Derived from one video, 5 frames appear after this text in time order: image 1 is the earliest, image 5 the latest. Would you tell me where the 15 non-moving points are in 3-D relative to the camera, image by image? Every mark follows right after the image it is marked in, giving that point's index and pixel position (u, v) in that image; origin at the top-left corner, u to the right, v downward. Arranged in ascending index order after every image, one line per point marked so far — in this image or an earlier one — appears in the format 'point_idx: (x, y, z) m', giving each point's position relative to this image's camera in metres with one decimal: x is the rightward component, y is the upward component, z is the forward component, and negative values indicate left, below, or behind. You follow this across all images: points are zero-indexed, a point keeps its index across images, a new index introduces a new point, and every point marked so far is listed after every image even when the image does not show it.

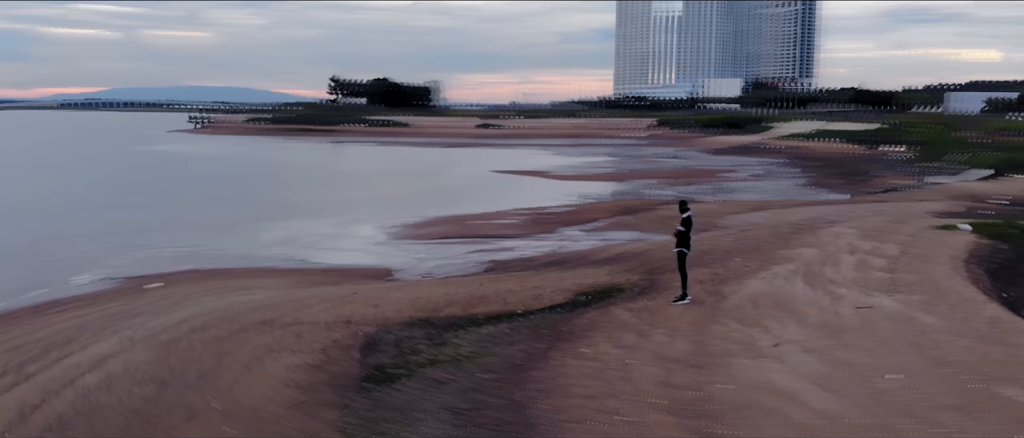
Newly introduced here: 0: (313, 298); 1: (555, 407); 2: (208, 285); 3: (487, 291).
0: (-2.4, -0.9, +11.8) m
1: (+0.3, -1.3, +6.8) m
2: (-4.5, -0.9, +14.3) m
3: (-0.3, -0.8, +11.5) m
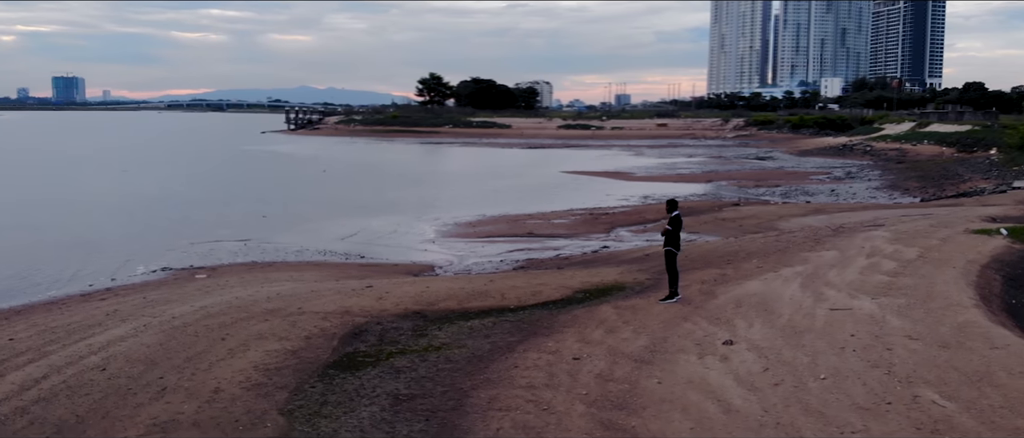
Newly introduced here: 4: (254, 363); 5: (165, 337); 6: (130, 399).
0: (-2.3, -0.9, +12.3) m
1: (-0.1, -1.3, +7.1) m
2: (-4.1, -0.9, +15.0) m
3: (-0.2, -0.8, +11.8) m
4: (-2.2, -1.2, +8.4) m
5: (-3.5, -1.2, +9.8) m
6: (-2.9, -1.4, +7.6) m
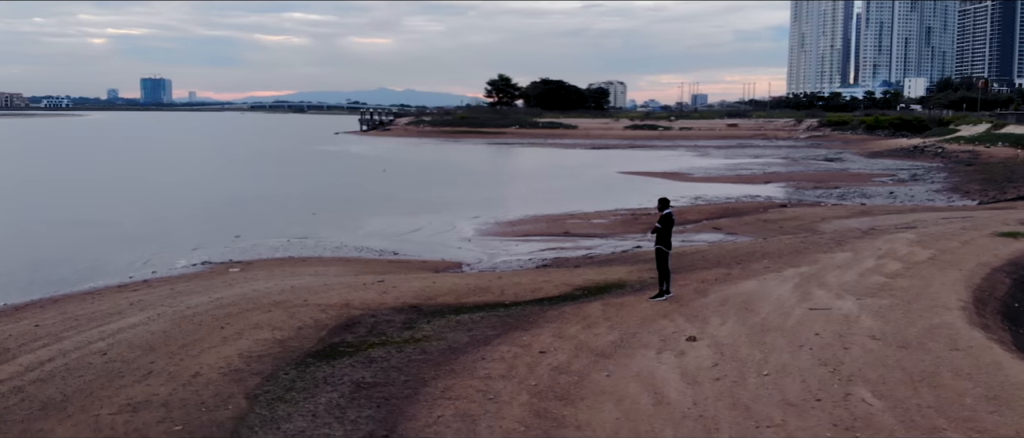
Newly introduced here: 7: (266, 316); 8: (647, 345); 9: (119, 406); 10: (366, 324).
0: (-2.2, -0.8, +12.7) m
1: (-0.5, -1.3, +7.3) m
2: (-3.8, -0.8, +15.6) m
3: (-0.2, -0.8, +12.0) m
4: (-2.4, -1.2, +8.8) m
5: (-3.6, -1.1, +10.3) m
6: (-3.2, -1.3, +8.0) m
7: (-2.6, -1.0, +10.4) m
8: (+1.1, -1.0, +8.0) m
9: (-2.9, -1.4, +7.2) m
10: (-1.5, -1.1, +9.9) m
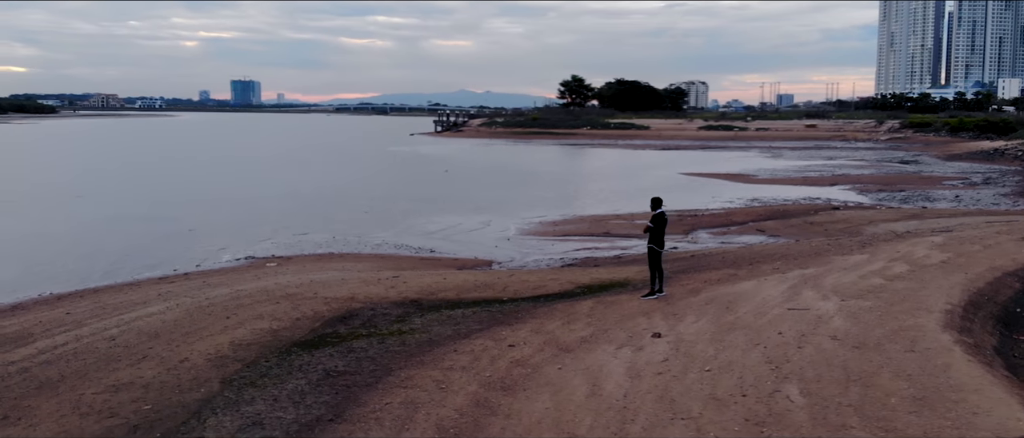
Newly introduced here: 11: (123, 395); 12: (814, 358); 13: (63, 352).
0: (-2.1, -0.8, +13.1) m
1: (-0.8, -1.2, +7.6) m
2: (-3.4, -0.8, +16.1) m
3: (-0.1, -0.8, +12.3) m
4: (-2.6, -1.1, +9.3) m
5: (-3.6, -1.1, +10.9) m
6: (-3.5, -1.3, +8.6) m
7: (-2.7, -1.0, +10.9) m
8: (+0.8, -1.0, +8.1) m
9: (-3.2, -1.3, +7.7) m
10: (-1.6, -1.0, +10.2) m
11: (-3.0, -1.3, +7.5) m
12: (+2.2, -1.0, +7.1) m
13: (-4.2, -1.3, +9.2) m
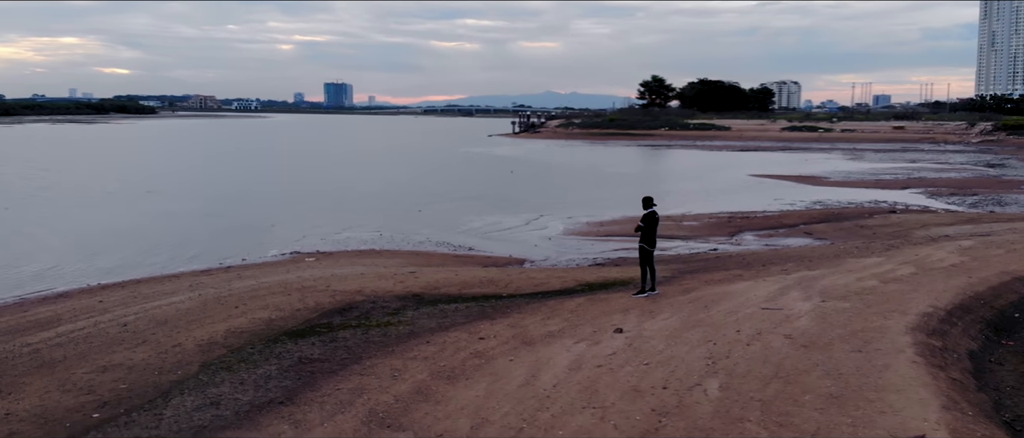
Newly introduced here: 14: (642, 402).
0: (-1.9, -0.8, +13.6) m
1: (-1.1, -1.2, +8.0) m
2: (-2.9, -0.7, +16.7) m
3: (0.0, -0.7, +12.5) m
4: (-2.8, -1.1, +9.8) m
5: (-3.7, -1.0, +11.5) m
6: (-3.7, -1.2, +9.2) m
7: (-2.7, -0.9, +11.4) m
8: (+0.5, -1.0, +8.4) m
9: (-3.5, -1.3, +8.3) m
10: (-1.7, -1.0, +10.7) m
11: (-3.3, -1.3, +8.0) m
12: (+1.8, -1.0, +7.1) m
13: (-4.4, -1.2, +9.9) m
14: (+0.8, -1.1, +6.1) m
